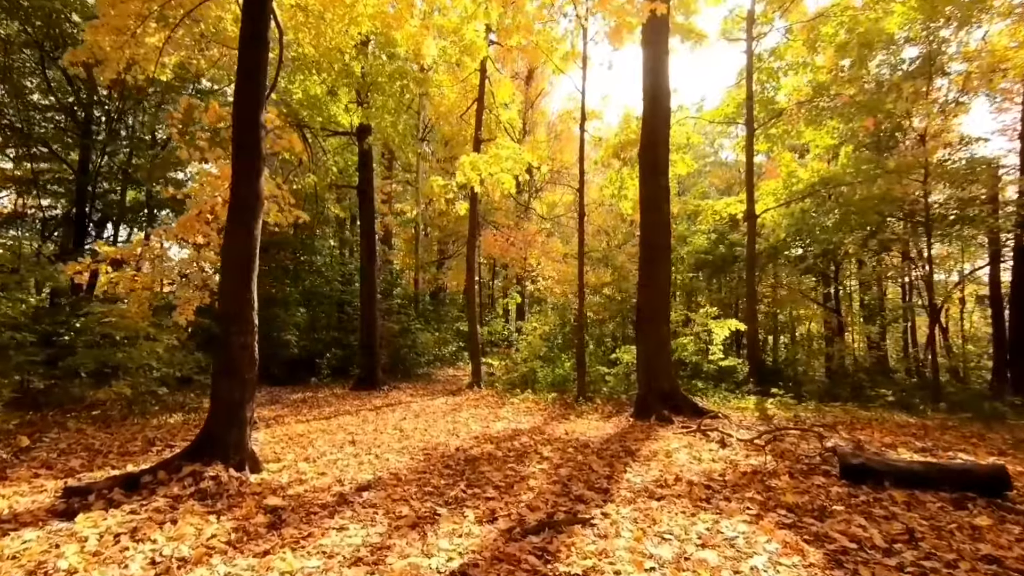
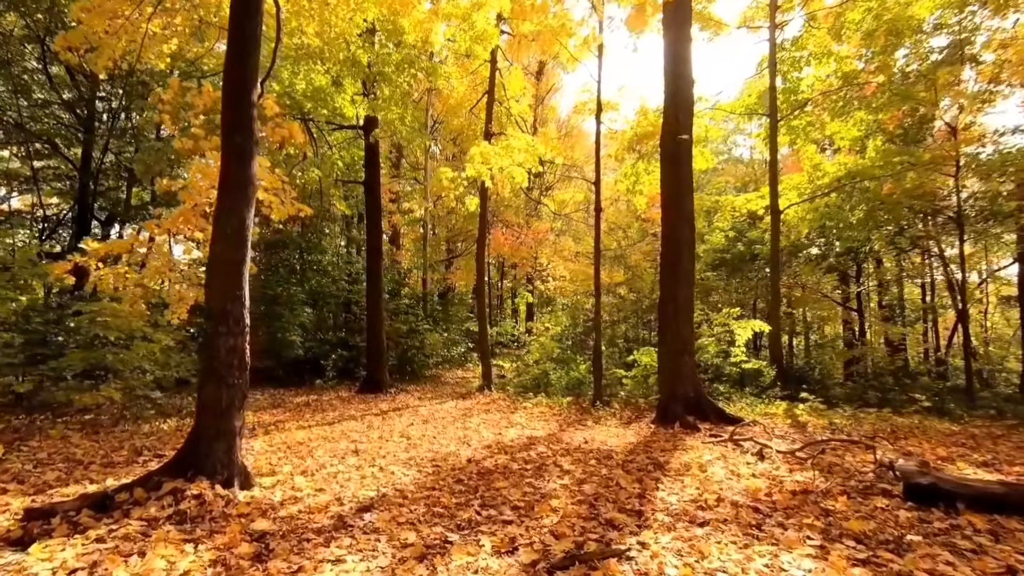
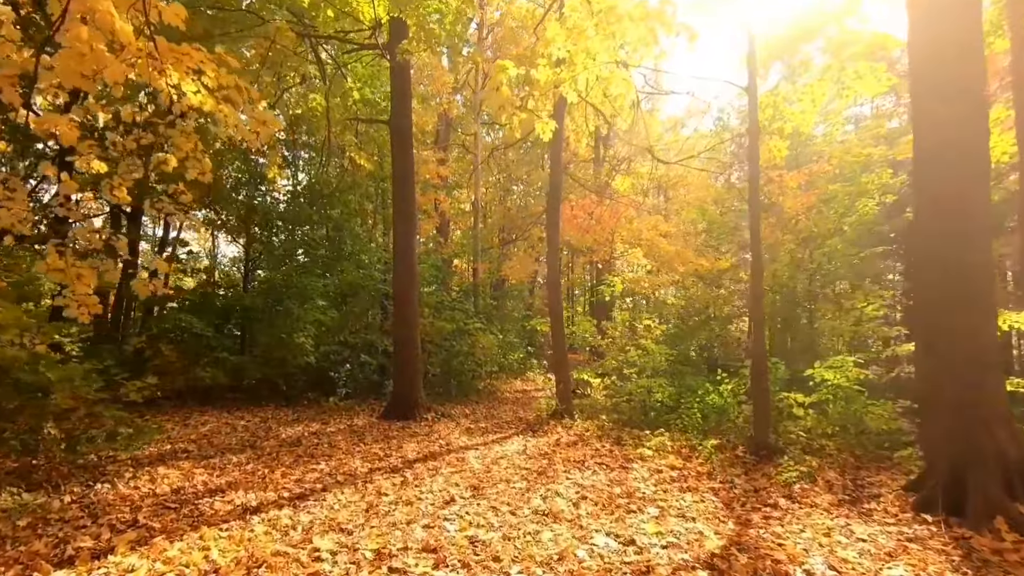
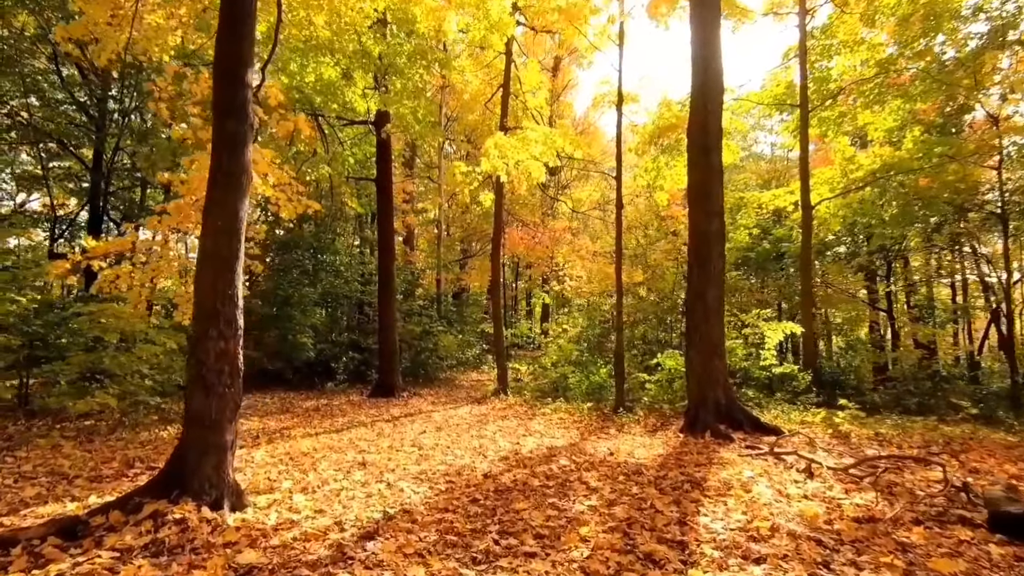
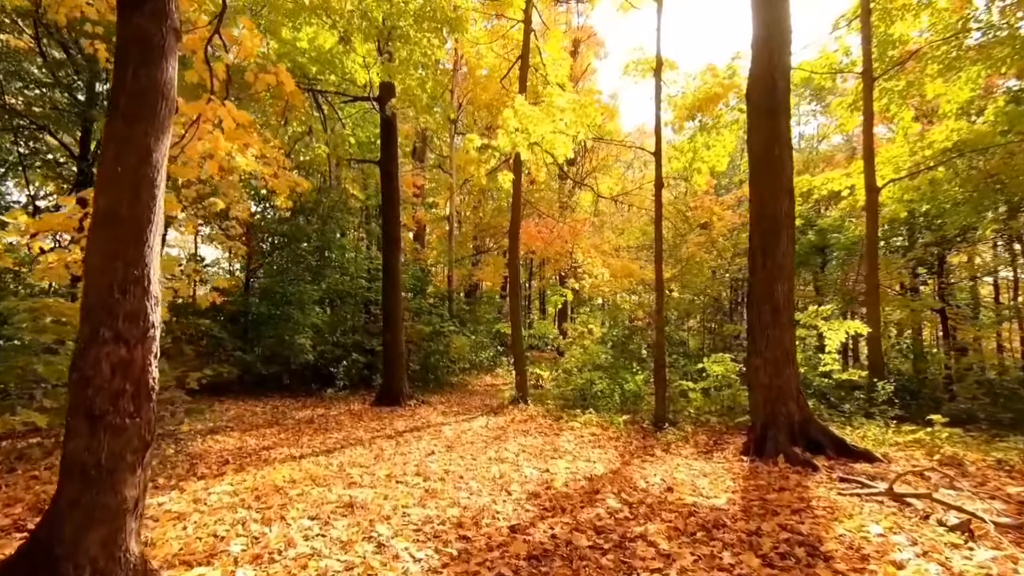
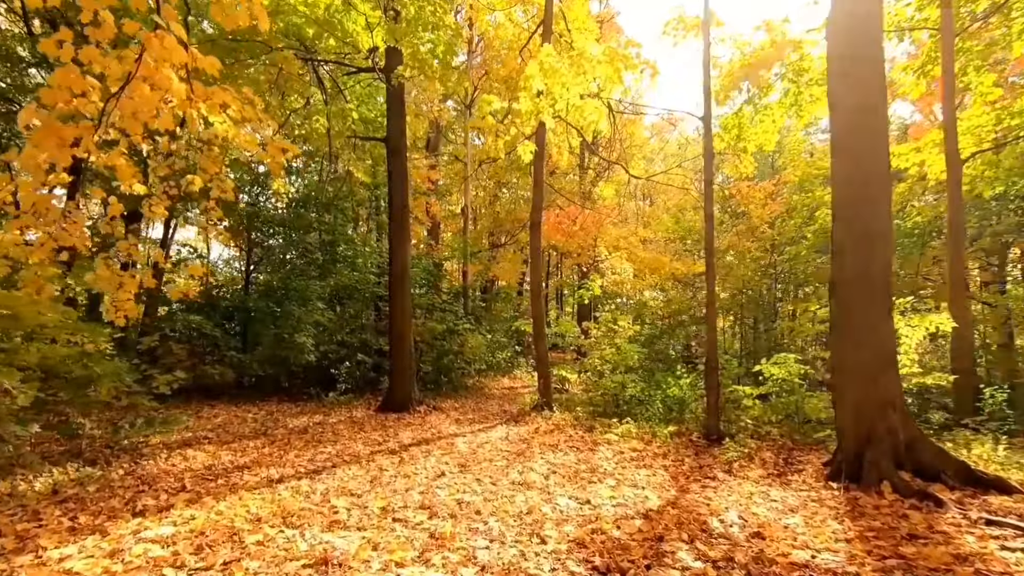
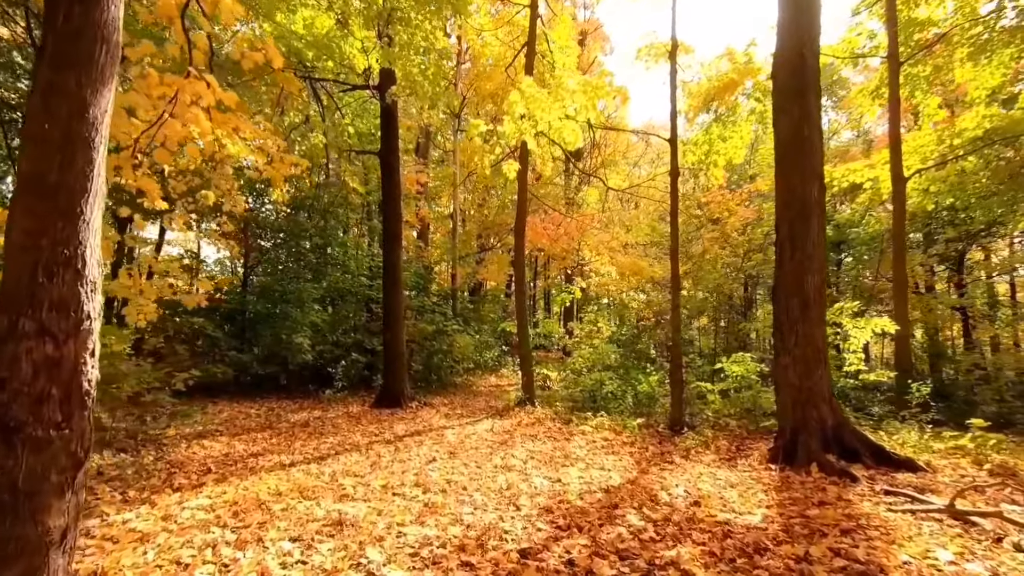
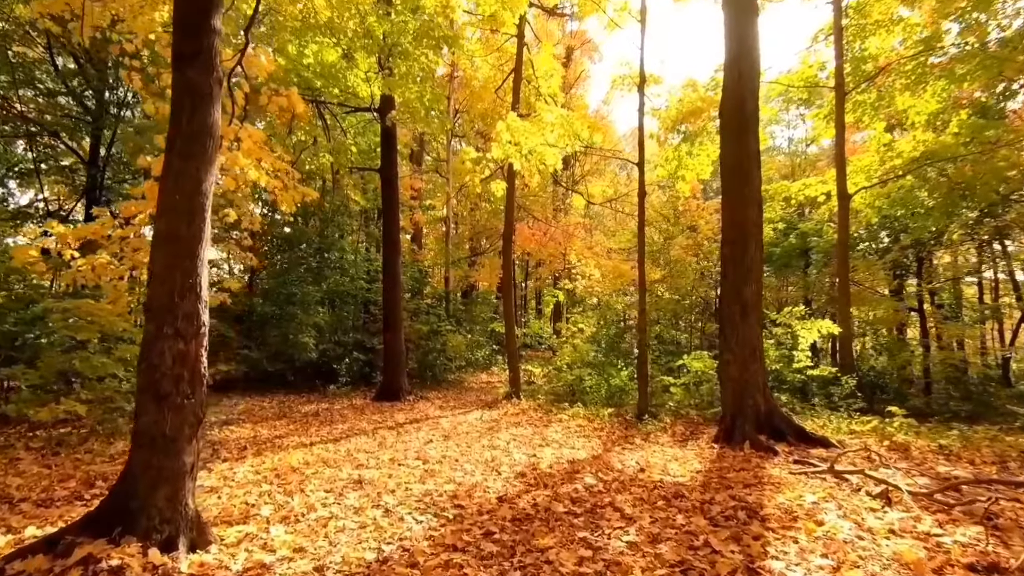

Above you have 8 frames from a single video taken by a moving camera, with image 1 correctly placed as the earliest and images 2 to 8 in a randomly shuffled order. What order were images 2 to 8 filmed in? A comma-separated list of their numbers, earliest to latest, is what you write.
2, 4, 8, 5, 7, 6, 3
